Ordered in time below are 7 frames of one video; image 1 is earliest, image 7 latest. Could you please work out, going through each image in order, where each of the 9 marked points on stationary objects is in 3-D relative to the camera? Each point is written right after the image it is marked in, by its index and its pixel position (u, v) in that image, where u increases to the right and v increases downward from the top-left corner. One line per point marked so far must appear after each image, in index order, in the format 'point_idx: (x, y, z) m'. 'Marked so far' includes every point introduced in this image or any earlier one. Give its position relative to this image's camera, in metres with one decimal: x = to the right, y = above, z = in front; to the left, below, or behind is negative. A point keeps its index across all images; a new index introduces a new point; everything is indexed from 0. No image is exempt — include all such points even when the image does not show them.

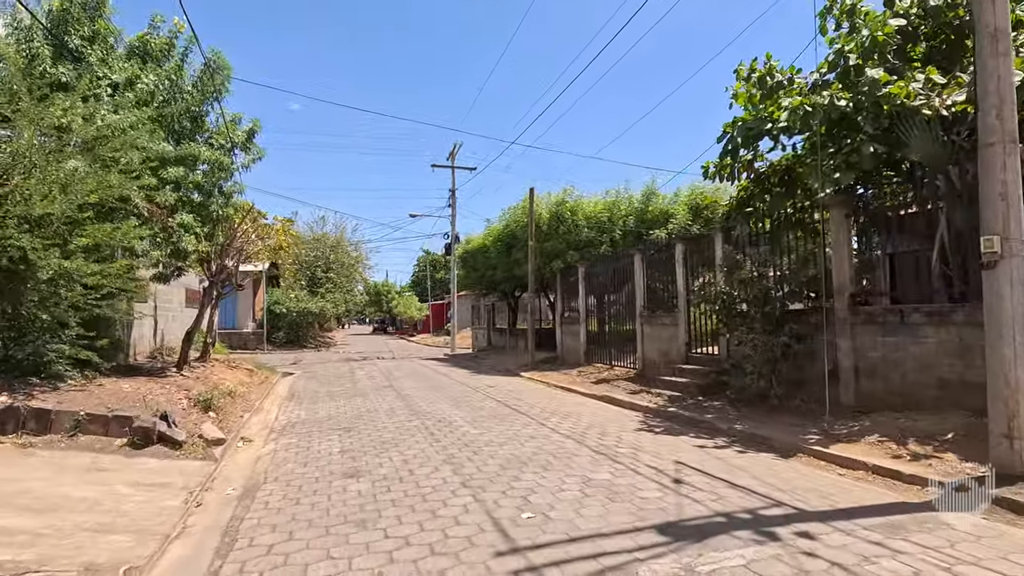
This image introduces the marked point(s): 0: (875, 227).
0: (+5.7, +1.0, +8.4) m
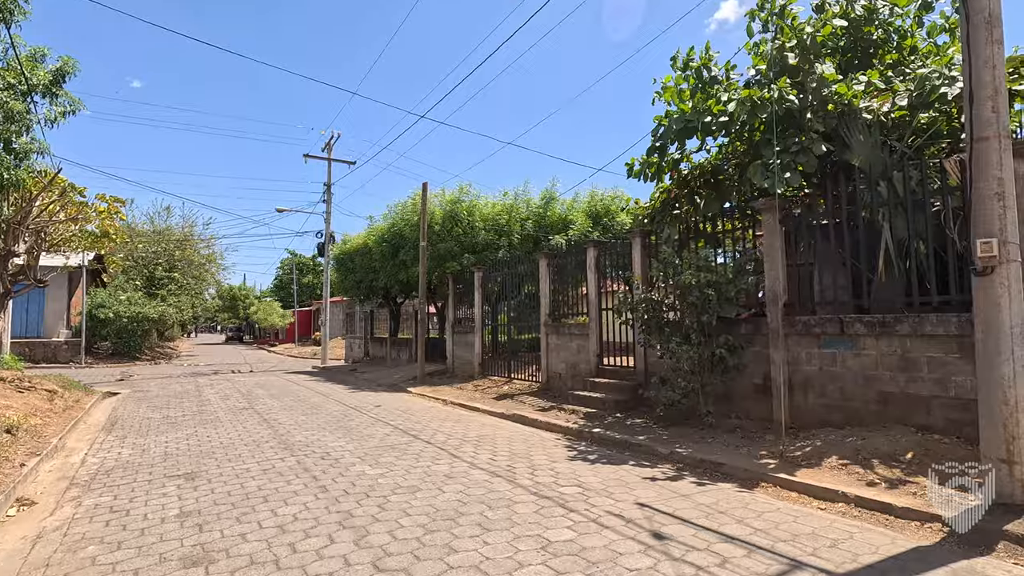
0: (+4.5, +0.8, +8.0) m
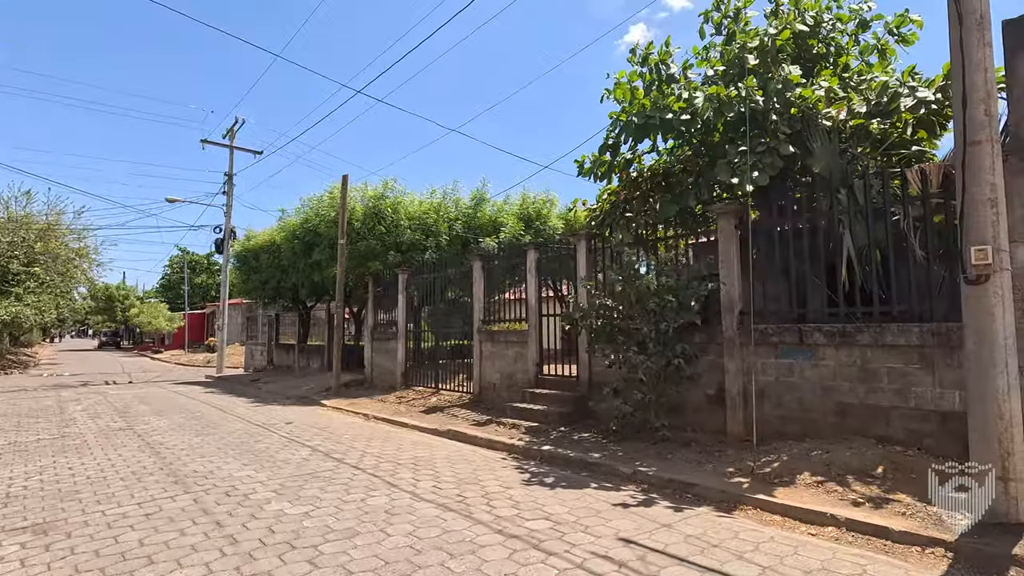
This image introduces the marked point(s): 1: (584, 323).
0: (+3.7, +0.7, +7.9) m
1: (+1.3, -0.6, +9.0) m
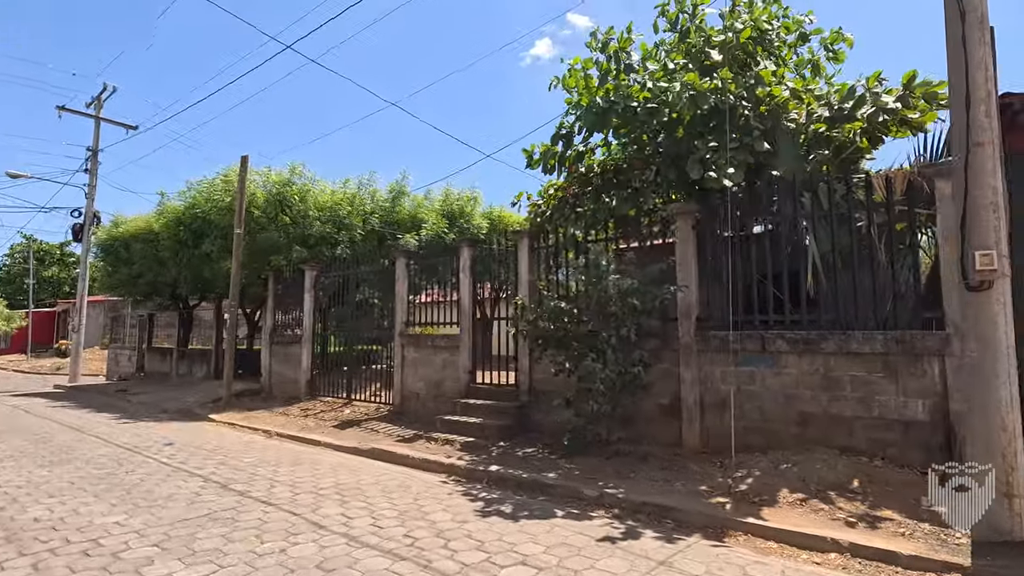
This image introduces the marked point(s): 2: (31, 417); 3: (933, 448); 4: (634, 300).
0: (+3.0, +0.6, +7.6) m
1: (+0.4, -0.6, +8.2) m
2: (-11.7, -3.1, +13.1) m
3: (+4.7, -1.8, +6.0) m
4: (+1.7, -0.2, +7.6) m
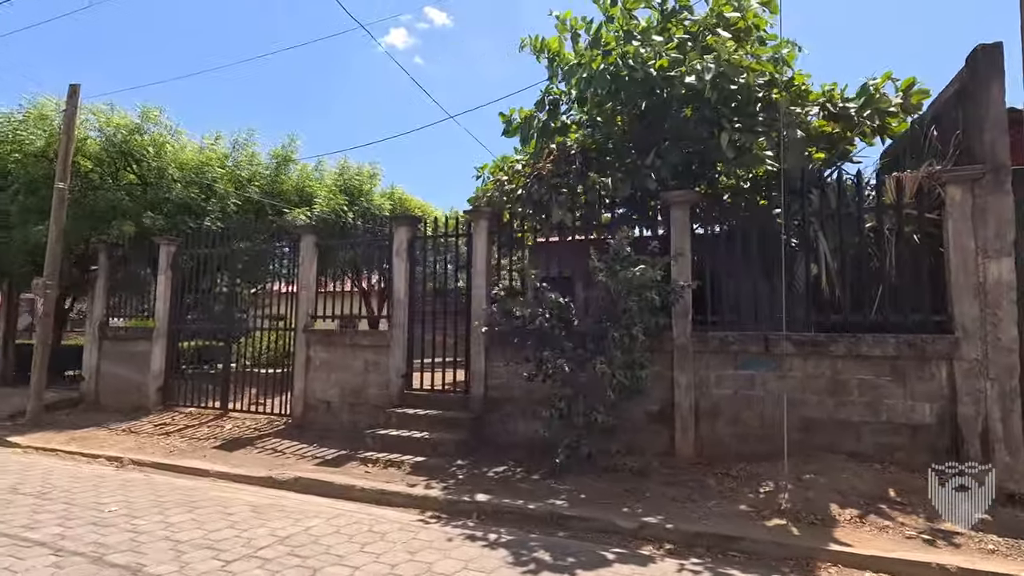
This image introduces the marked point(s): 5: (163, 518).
0: (+2.9, +0.7, +7.1) m
1: (+0.1, -0.4, +6.9) m
2: (-13.0, -2.5, +8.2) m
3: (+4.8, -1.8, +6.0) m
4: (+1.5, -0.1, +6.7) m
5: (-3.5, -2.3, +5.3) m
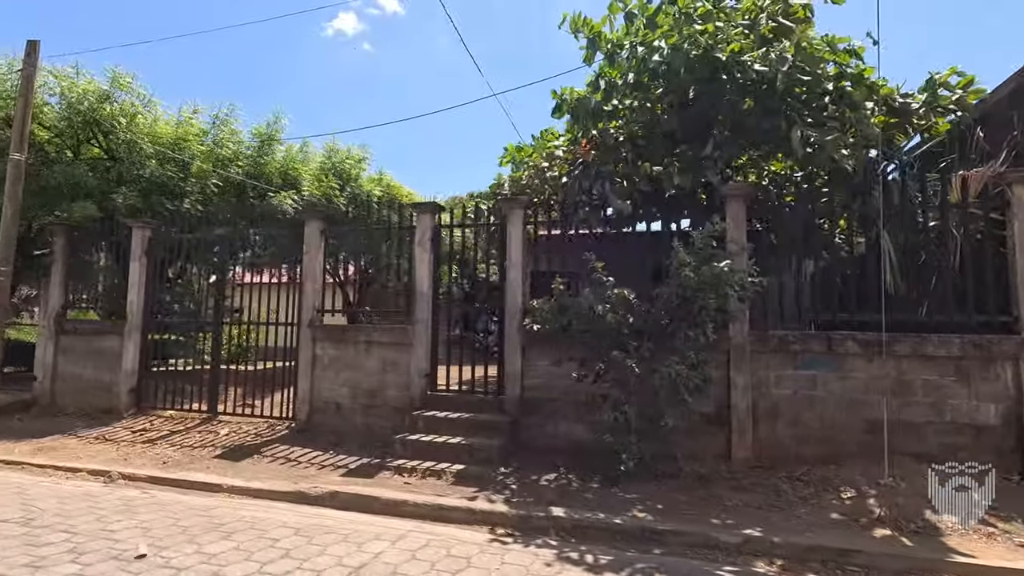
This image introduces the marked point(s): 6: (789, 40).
0: (+3.5, +0.7, +6.8) m
1: (+0.7, -0.4, +6.5) m
2: (-12.4, -2.2, +6.4) m
3: (+5.5, -1.9, +6.0) m
4: (+2.2, 0.0, +6.3) m
5: (-2.7, -2.2, +4.5) m
6: (+3.5, +3.1, +6.7) m
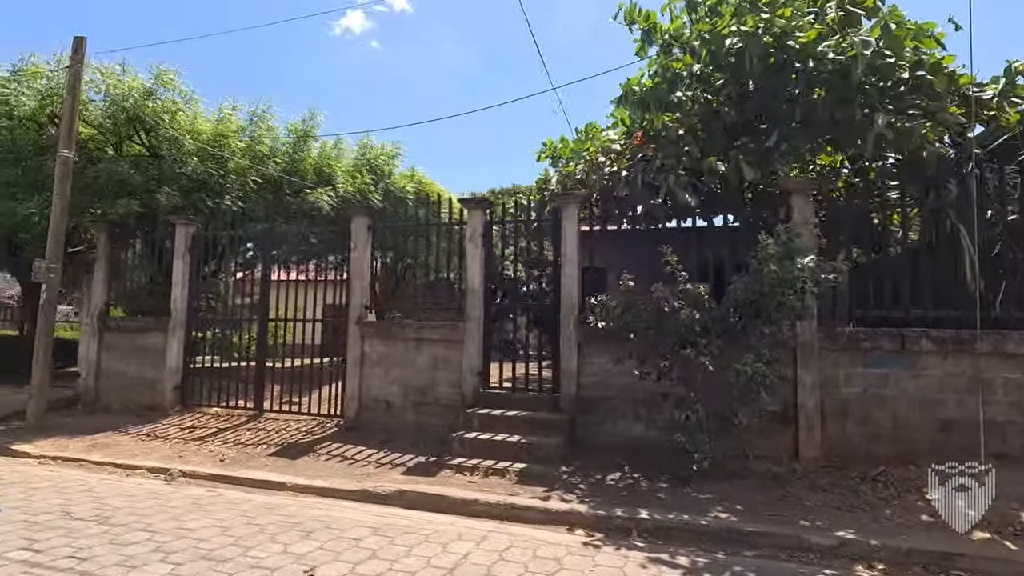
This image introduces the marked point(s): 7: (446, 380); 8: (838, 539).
0: (+4.3, +0.8, +6.7) m
1: (+1.5, -0.3, +6.3) m
2: (-11.7, -2.2, +6.5) m
3: (+6.3, -1.8, +5.8) m
4: (+3.0, 0.0, +6.2) m
5: (-1.9, -2.2, +4.5) m
6: (+4.3, +3.2, +6.5) m
7: (-1.0, -1.4, +8.1) m
8: (+2.8, -2.2, +4.6) m
